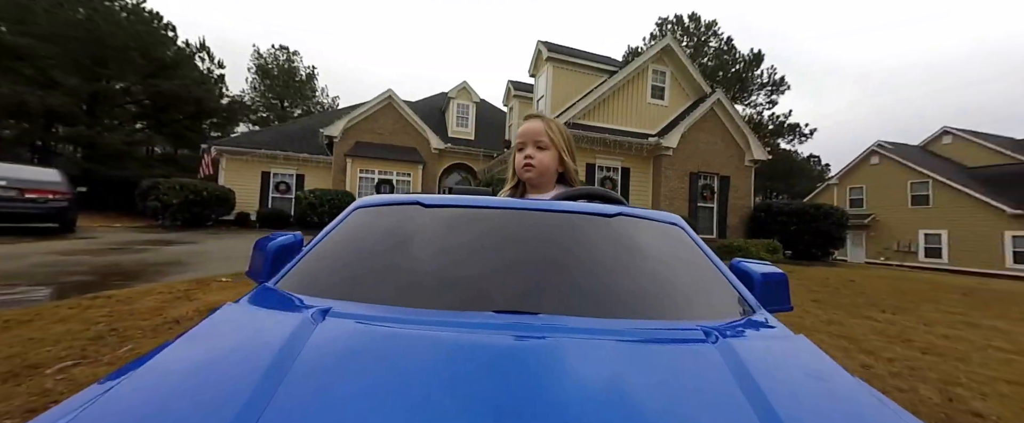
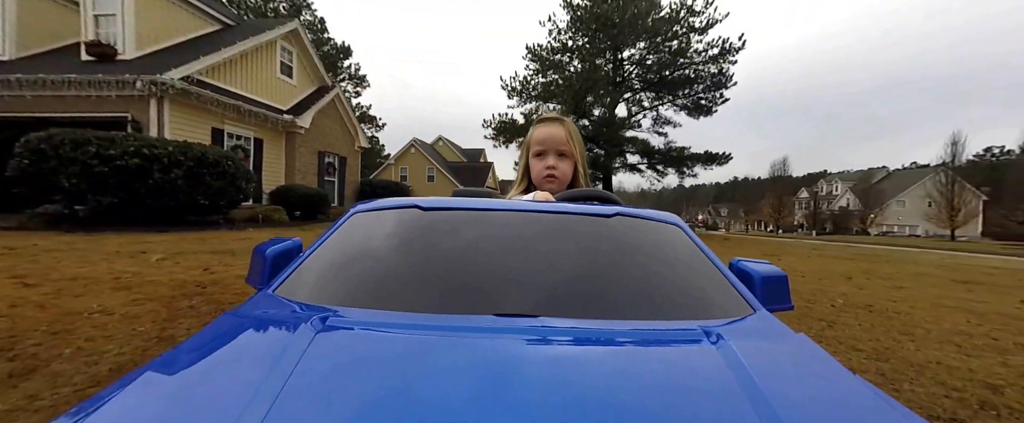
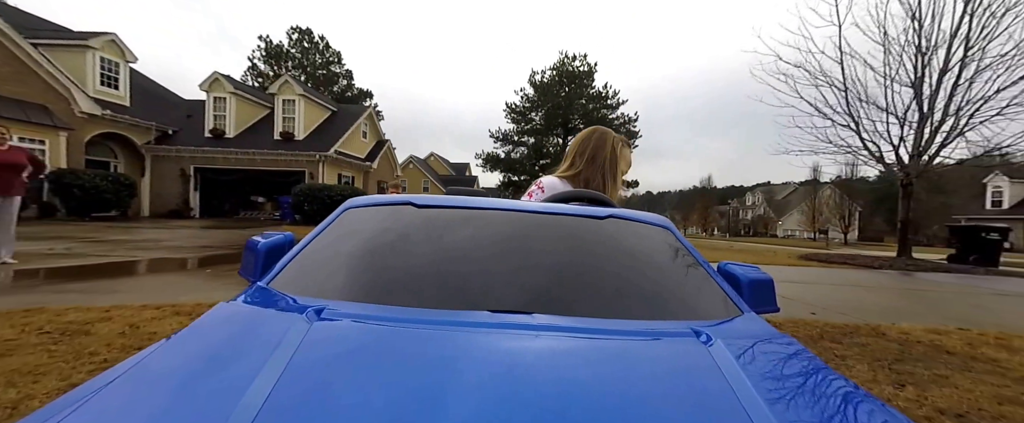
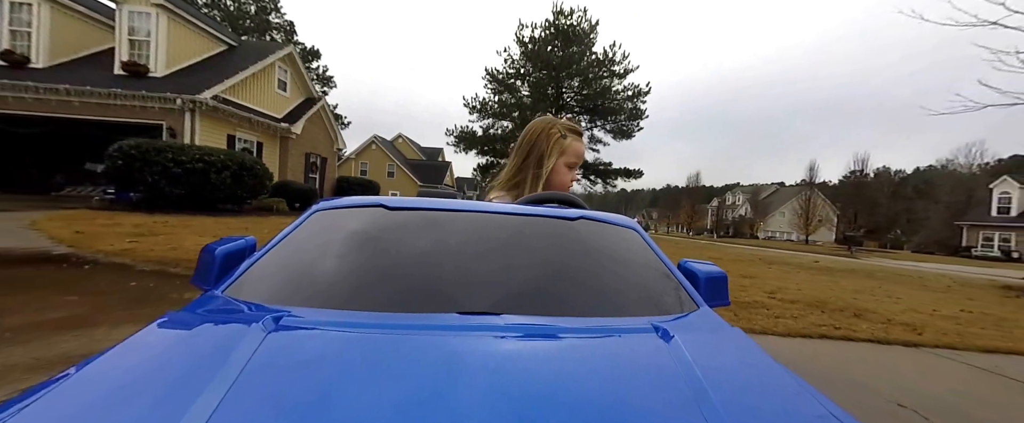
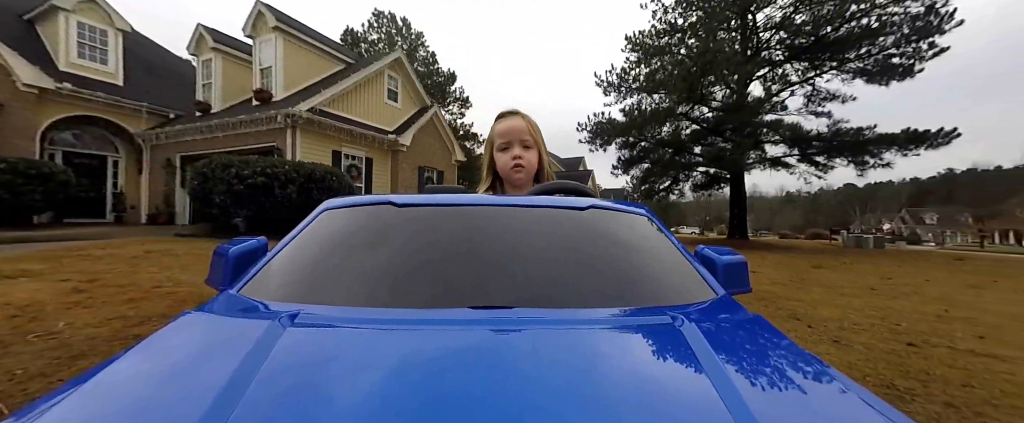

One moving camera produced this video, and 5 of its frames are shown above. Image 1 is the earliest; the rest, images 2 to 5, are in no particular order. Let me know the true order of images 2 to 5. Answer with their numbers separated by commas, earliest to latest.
5, 2, 4, 3
